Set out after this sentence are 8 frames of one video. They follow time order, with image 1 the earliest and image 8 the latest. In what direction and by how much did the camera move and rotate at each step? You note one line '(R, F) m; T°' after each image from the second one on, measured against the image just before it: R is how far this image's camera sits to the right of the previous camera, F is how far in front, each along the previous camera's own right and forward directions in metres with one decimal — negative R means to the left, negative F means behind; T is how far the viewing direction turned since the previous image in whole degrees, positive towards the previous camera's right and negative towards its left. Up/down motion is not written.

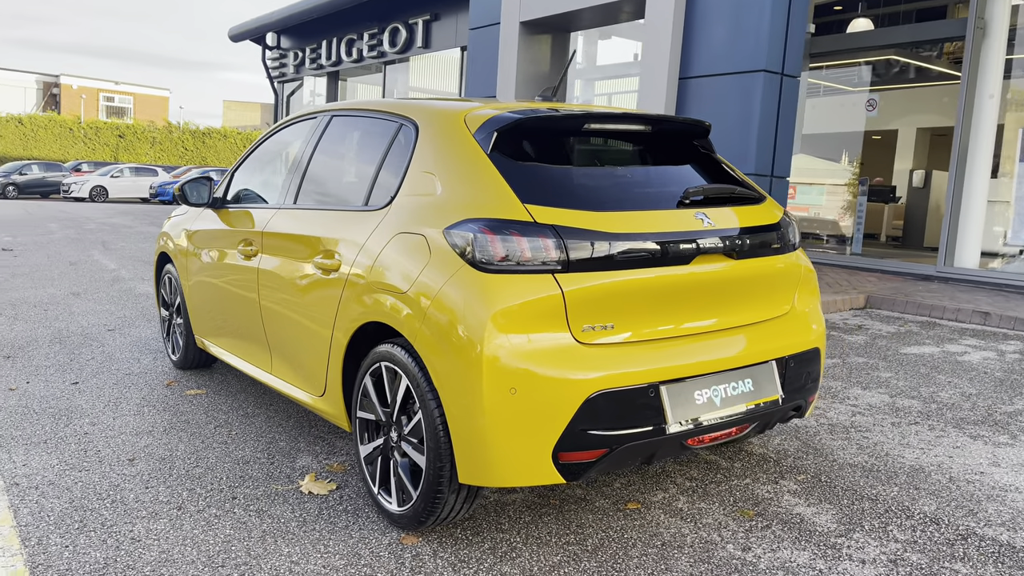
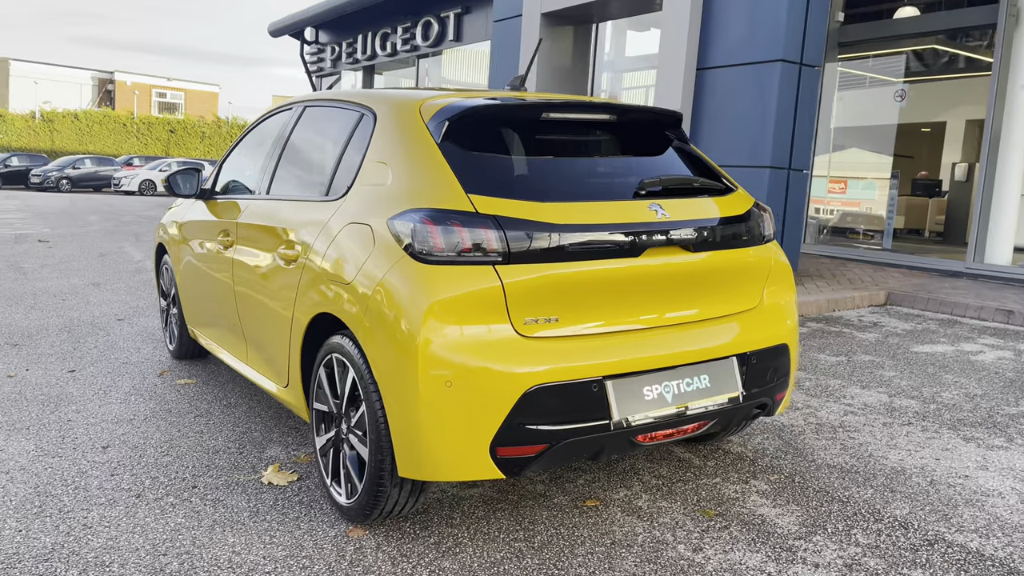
(+0.3, +0.1) m; -3°
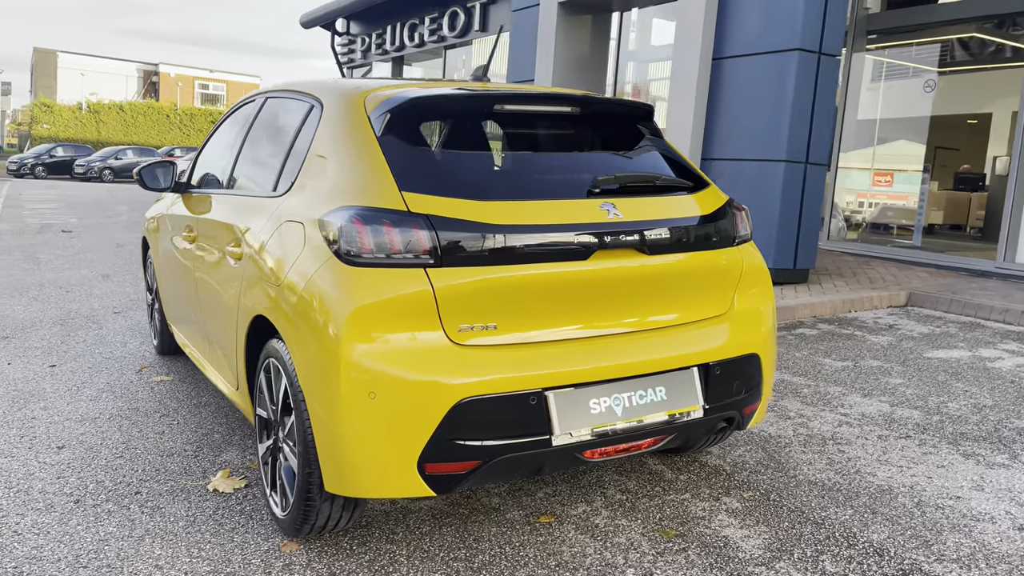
(+0.3, +0.2) m; -3°
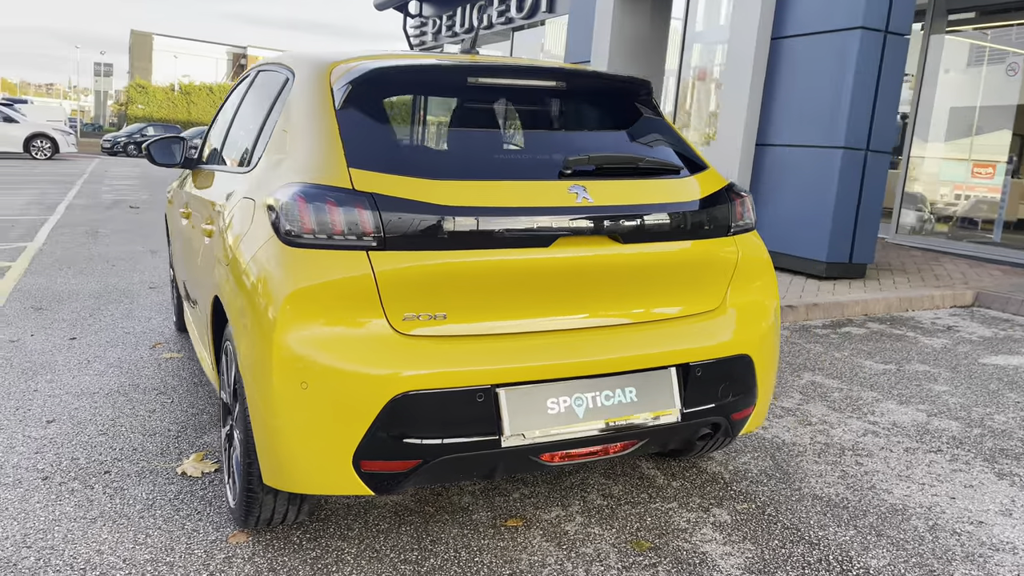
(+0.3, +0.2) m; -5°
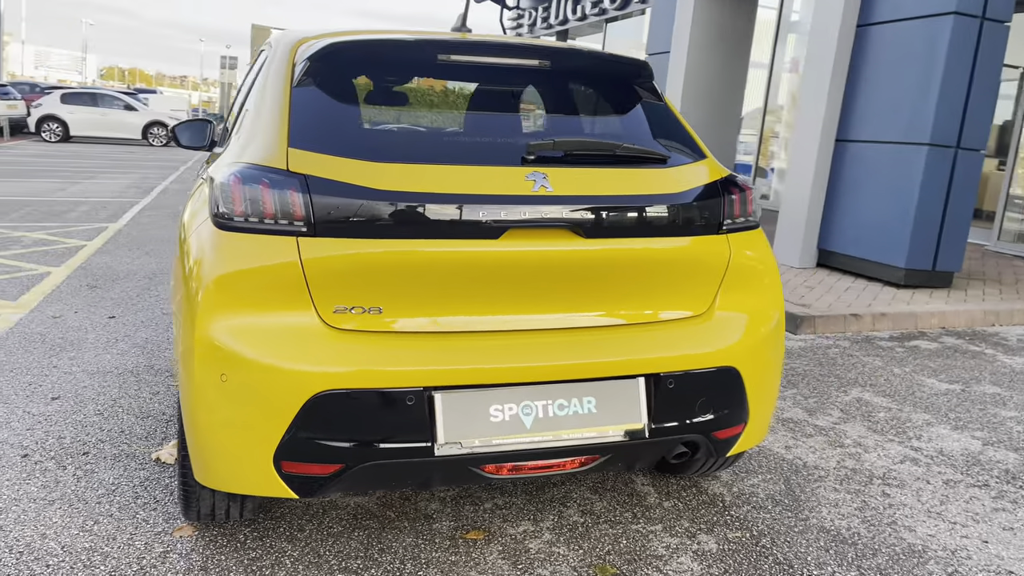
(+0.4, +0.2) m; -7°
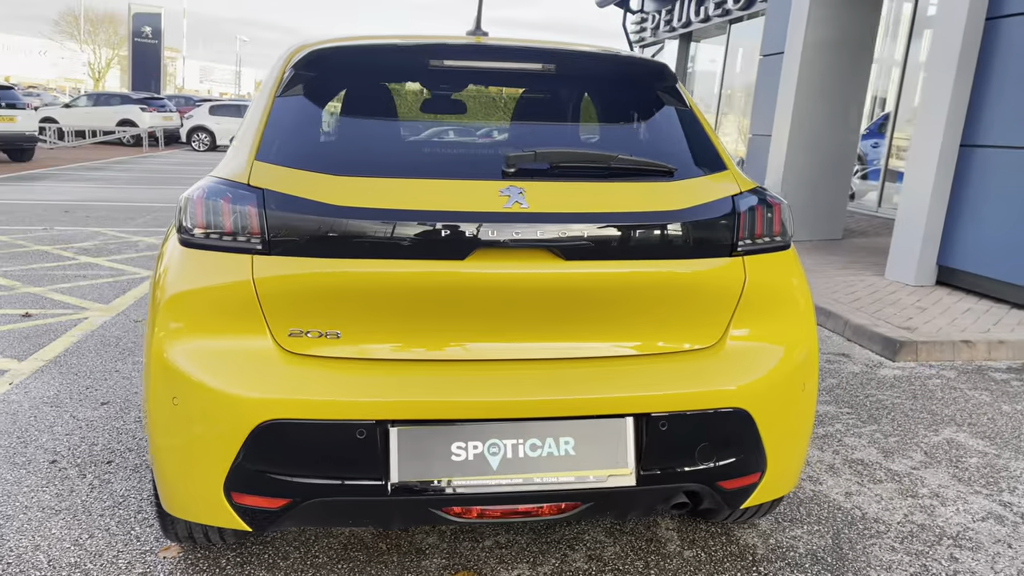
(+0.4, +0.2) m; -9°
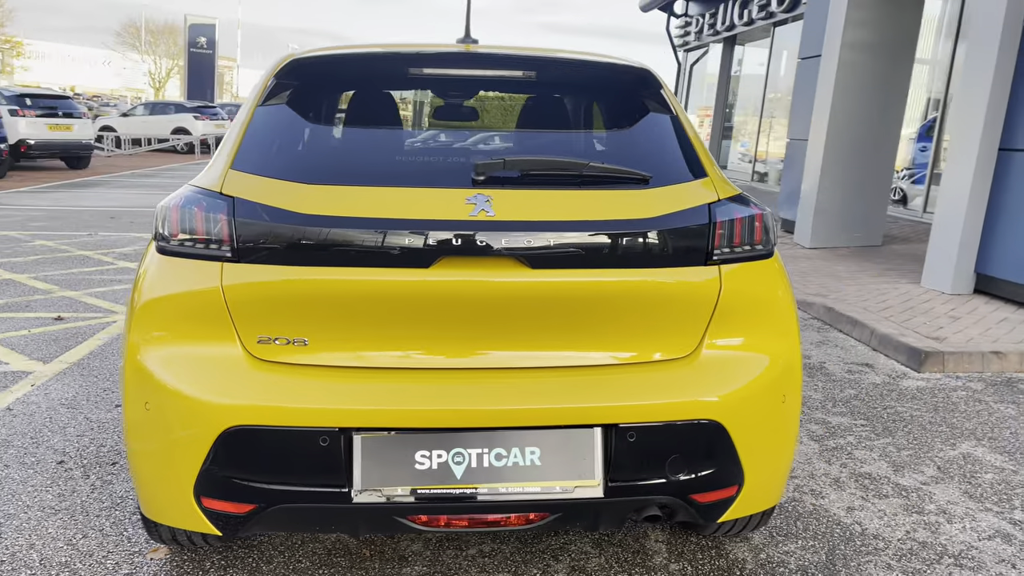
(+0.2, 0.0) m; -3°
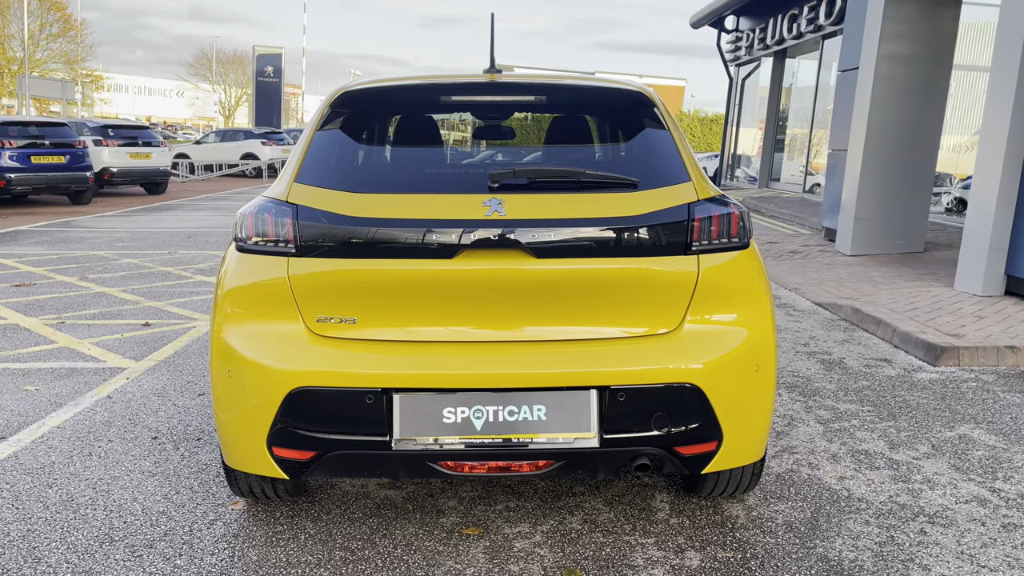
(+0.1, -0.4) m; -4°
